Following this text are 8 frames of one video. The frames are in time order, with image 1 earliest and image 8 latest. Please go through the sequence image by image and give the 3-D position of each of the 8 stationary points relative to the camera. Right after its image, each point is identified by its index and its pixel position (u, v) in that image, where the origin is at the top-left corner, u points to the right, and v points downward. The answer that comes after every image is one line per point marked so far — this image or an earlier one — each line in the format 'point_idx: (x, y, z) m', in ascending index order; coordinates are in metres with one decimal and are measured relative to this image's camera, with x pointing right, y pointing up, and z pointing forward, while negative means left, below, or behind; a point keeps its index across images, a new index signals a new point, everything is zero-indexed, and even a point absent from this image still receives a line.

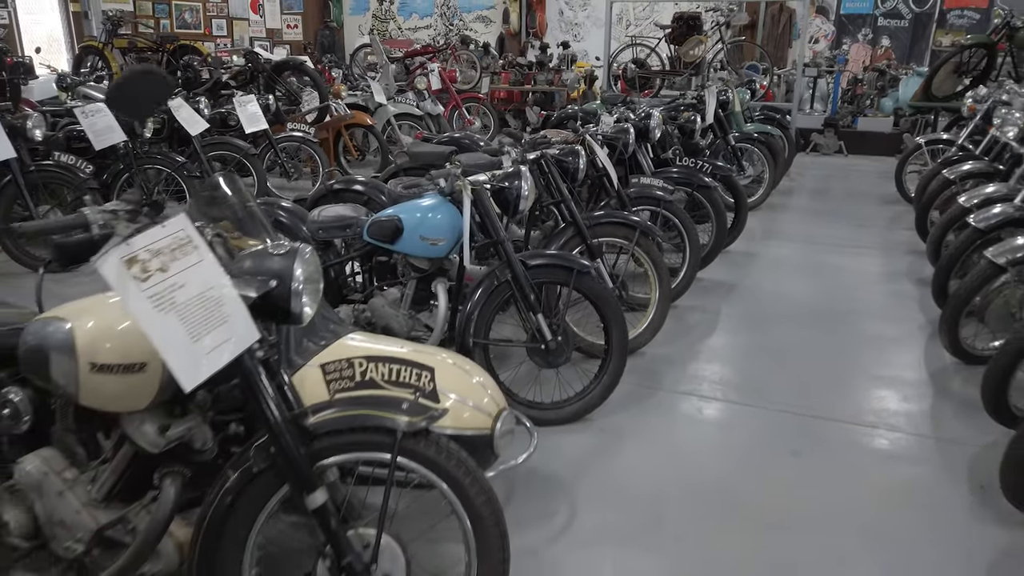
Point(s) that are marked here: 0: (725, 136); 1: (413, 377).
0: (+1.4, +1.0, +5.2) m
1: (-0.2, -0.2, +1.6) m
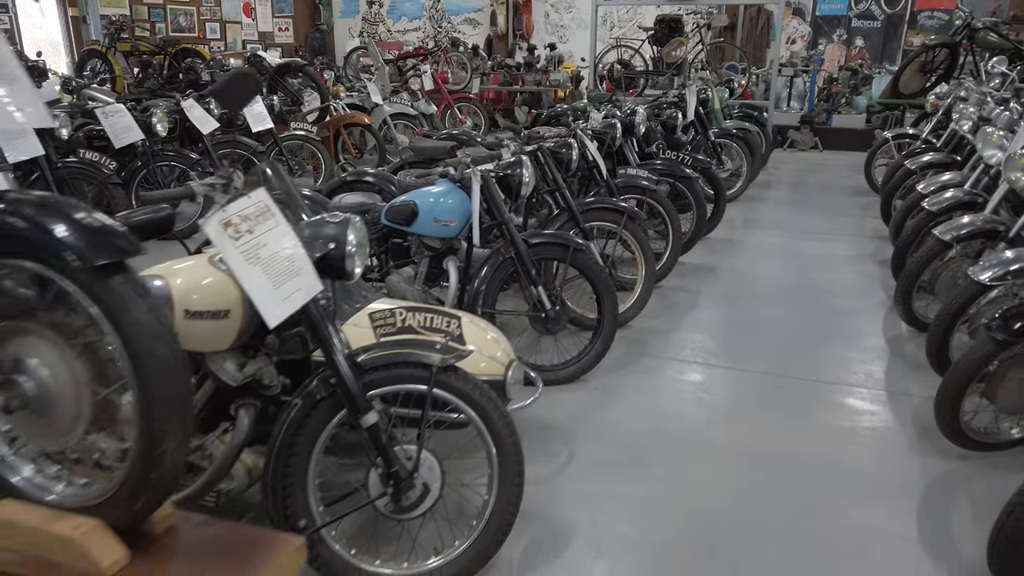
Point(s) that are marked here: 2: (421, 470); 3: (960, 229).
0: (+1.4, +1.1, +5.6) m
1: (-0.2, -0.1, +1.9) m
2: (-0.2, -0.4, +1.8) m
3: (+1.8, +0.2, +3.1) m
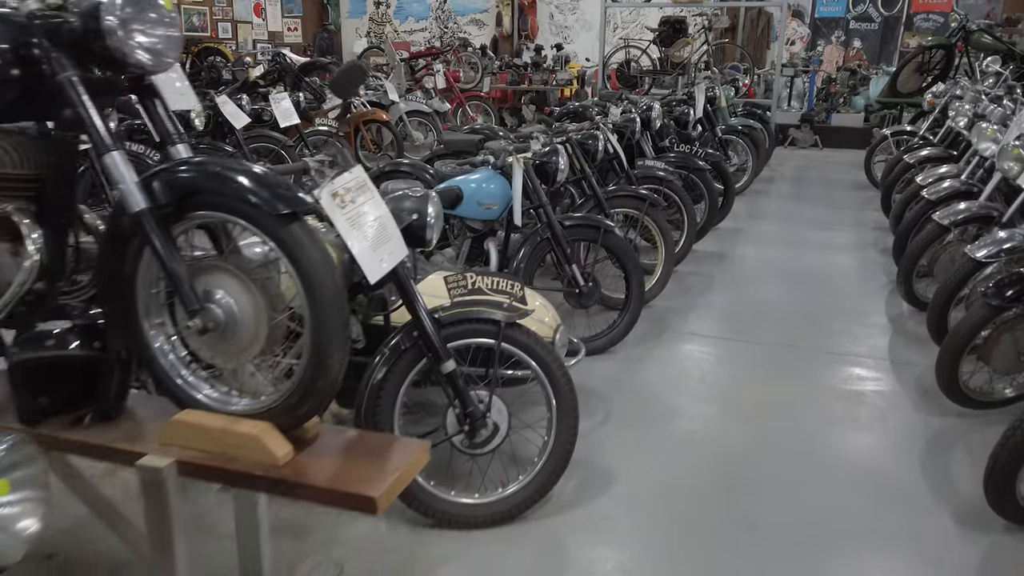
0: (+1.5, +1.2, +5.9) m
1: (0.0, 0.0, +2.2) m
2: (-0.1, -0.3, +2.0) m
3: (+2.0, +0.3, +3.4) m
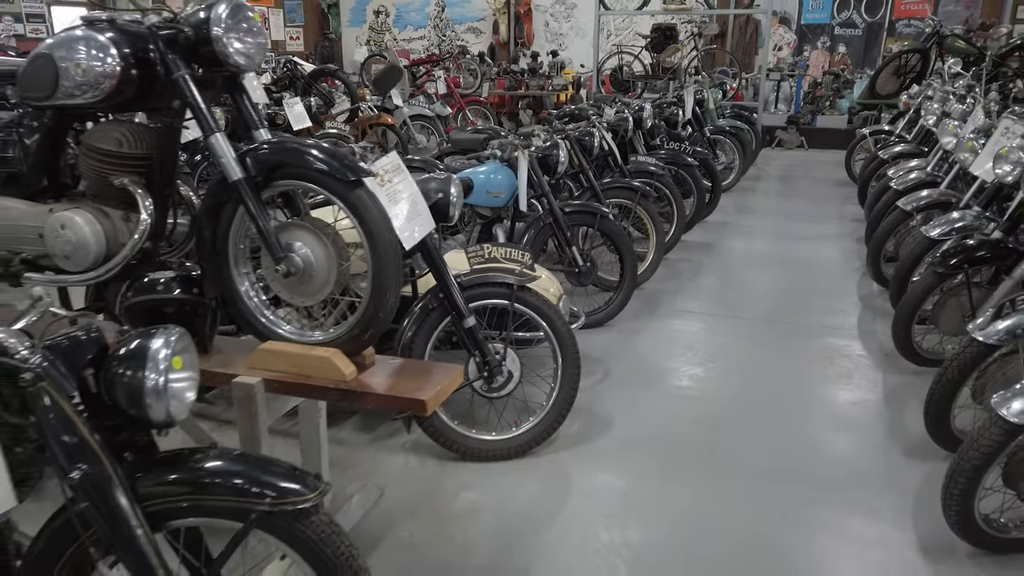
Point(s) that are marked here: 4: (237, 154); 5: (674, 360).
0: (+1.5, +1.3, +6.2) m
1: (0.0, +0.1, +2.6) m
2: (0.0, -0.2, +2.4) m
3: (+2.0, +0.4, +3.7) m
4: (-0.6, +0.3, +1.7) m
5: (+0.7, -0.3, +3.2) m
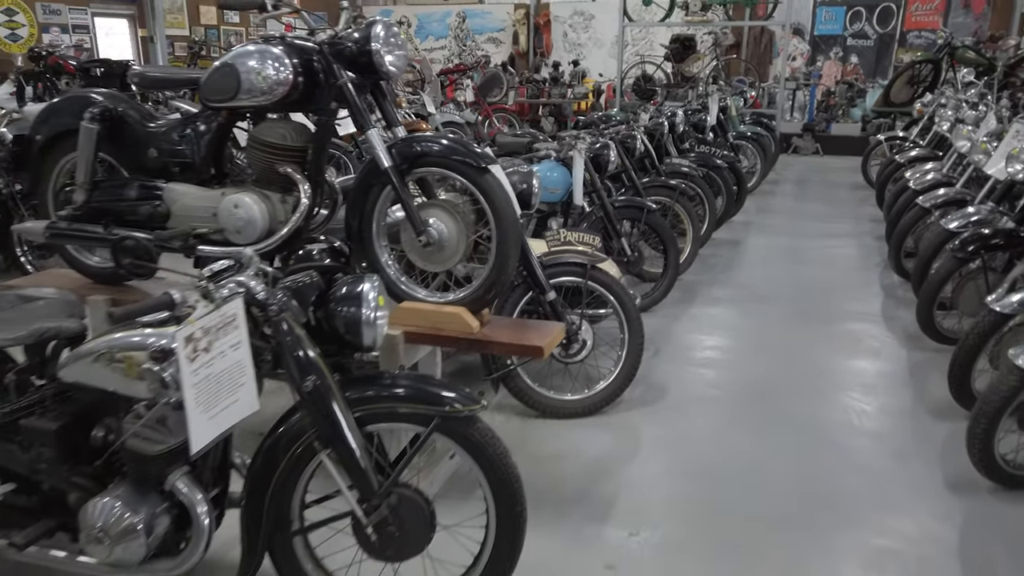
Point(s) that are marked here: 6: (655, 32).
0: (+1.8, +1.3, +6.6) m
1: (+0.3, +0.2, +2.9) m
2: (+0.2, -0.2, +2.7) m
3: (+2.3, +0.5, +4.1) m
4: (-0.3, +0.4, +2.0) m
5: (+0.9, -0.2, +3.5) m
6: (+2.1, +3.7, +11.3) m
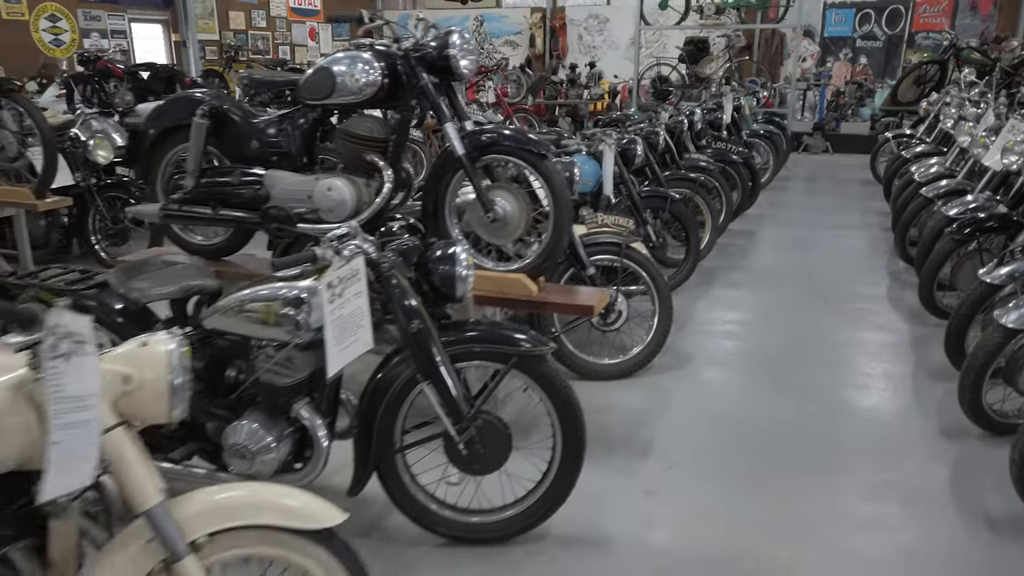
0: (+2.0, +1.4, +6.9) m
1: (+0.5, +0.3, +3.3) m
2: (+0.4, -0.1, +3.1) m
3: (+2.4, +0.6, +4.4) m
4: (-0.2, +0.5, +2.4) m
5: (+1.1, -0.1, +3.9) m
6: (+2.4, +3.8, +11.6) m
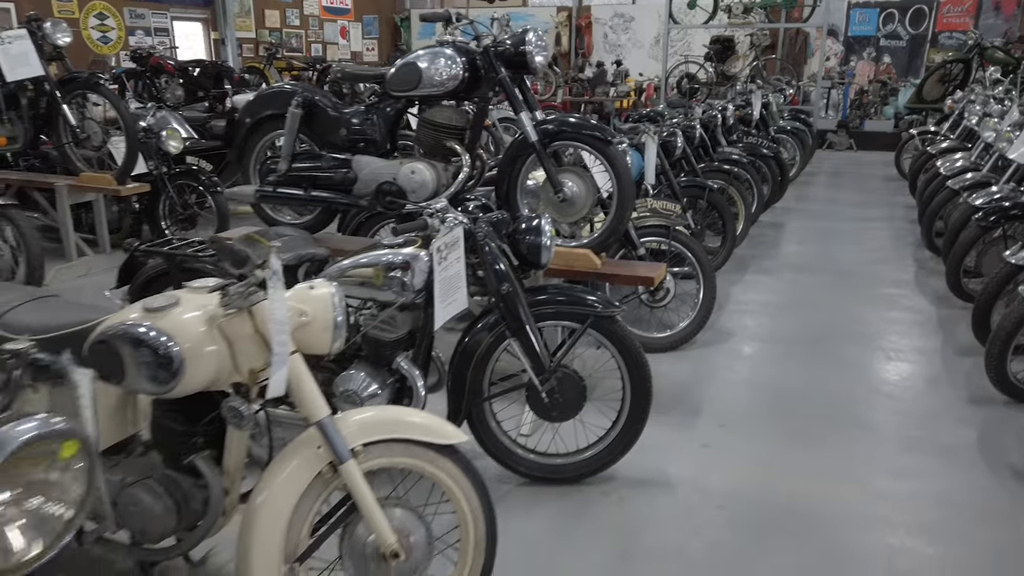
0: (+2.4, +1.5, +7.1) m
1: (+0.7, +0.4, +3.5) m
2: (+0.7, 0.0, +3.3) m
3: (+2.7, +0.6, +4.6) m
4: (+0.1, +0.6, +2.7) m
5: (+1.4, -0.1, +4.1) m
6: (+2.8, +3.9, +11.8) m
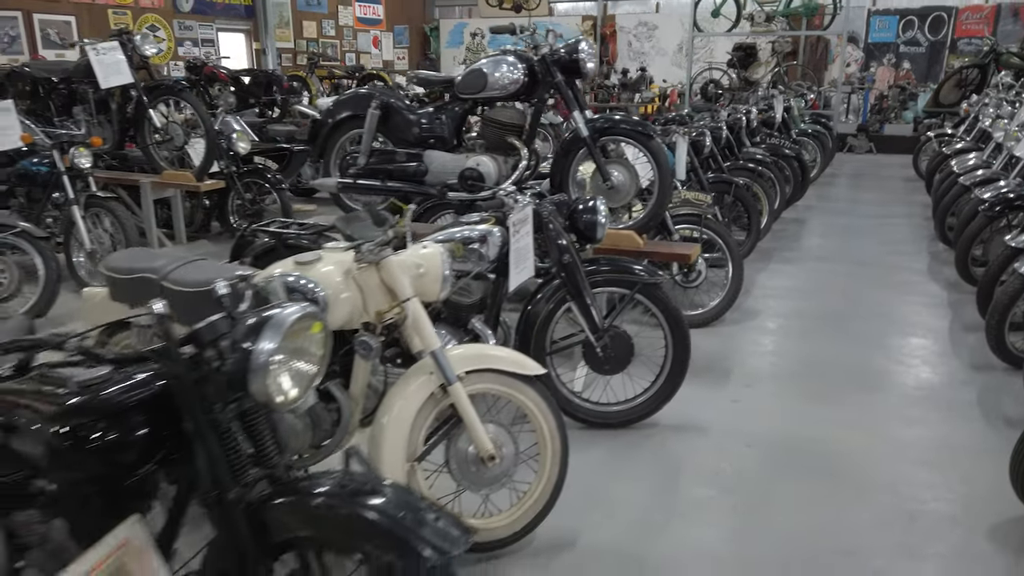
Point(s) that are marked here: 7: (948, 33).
0: (+2.7, +1.5, +7.5) m
1: (+0.9, +0.4, +3.9) m
2: (+0.9, +0.1, +3.7) m
3: (+3.0, +0.7, +4.9) m
4: (+0.3, +0.7, +3.0) m
5: (+1.6, 0.0, +4.5) m
6: (+3.2, +3.9, +12.2) m
7: (+6.2, +3.6, +10.9) m
